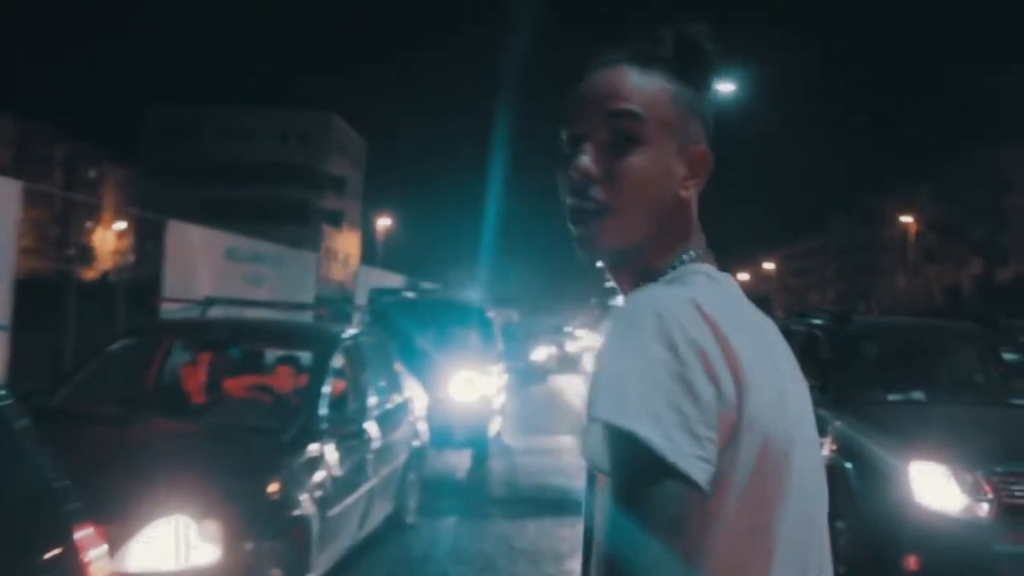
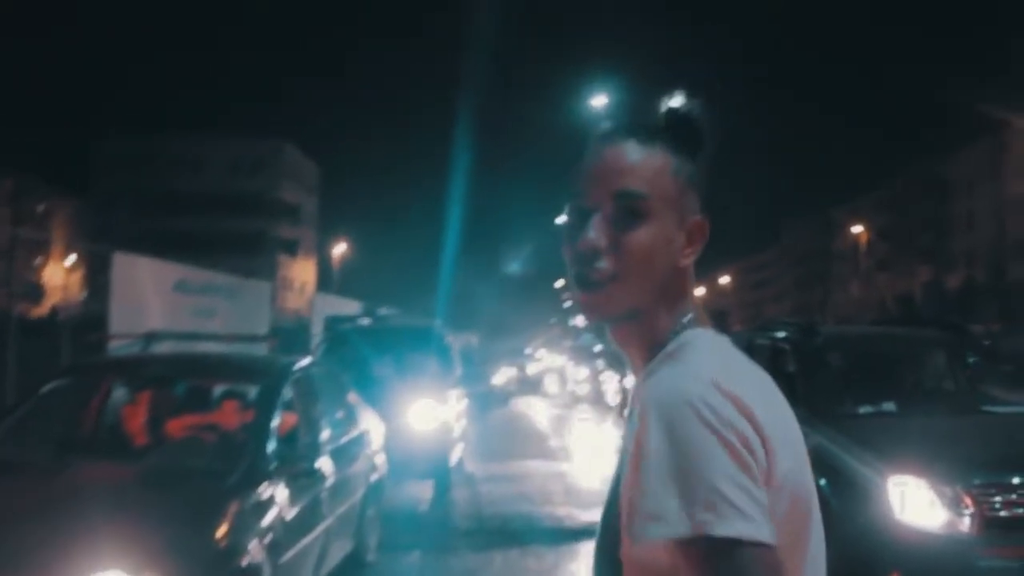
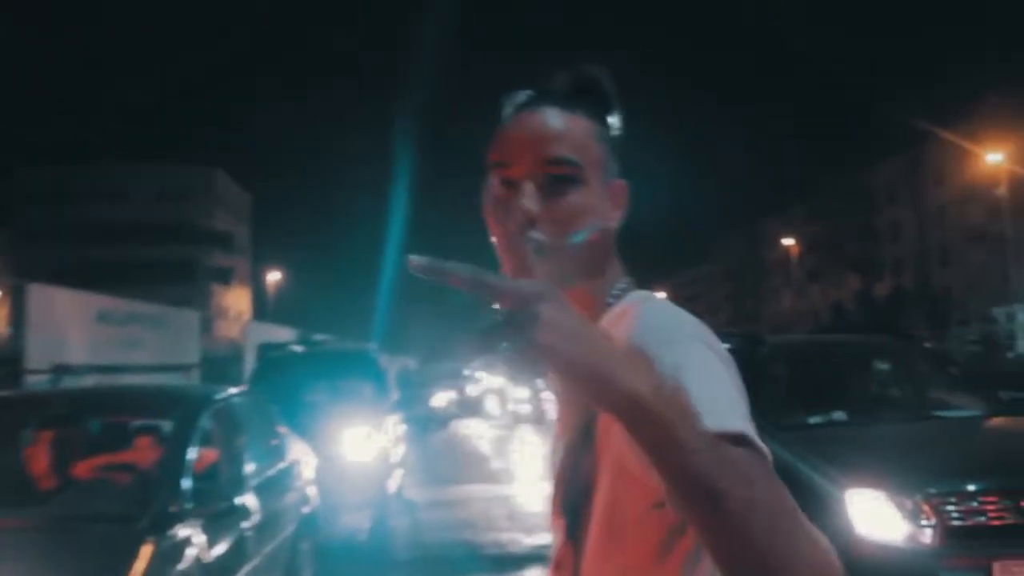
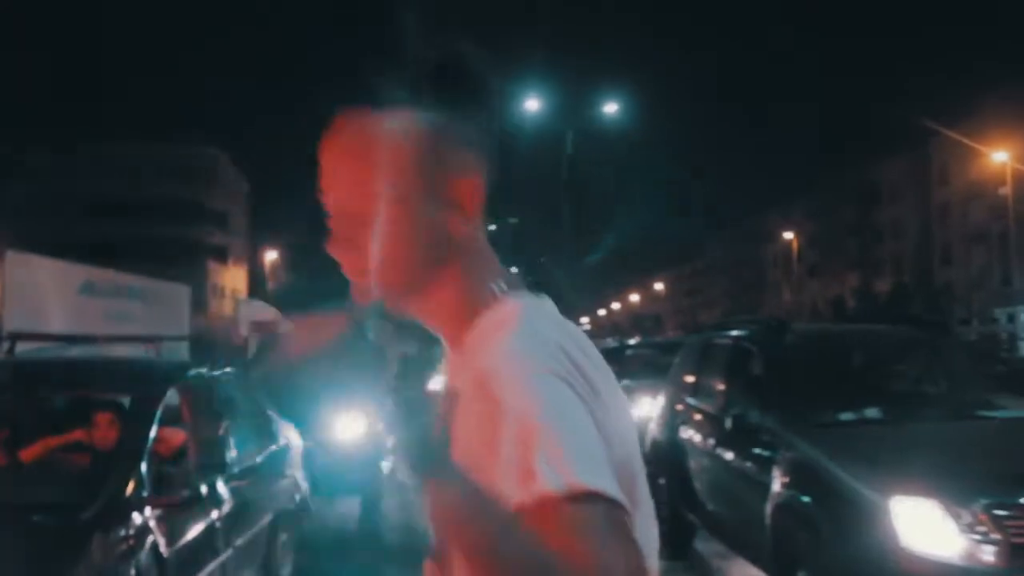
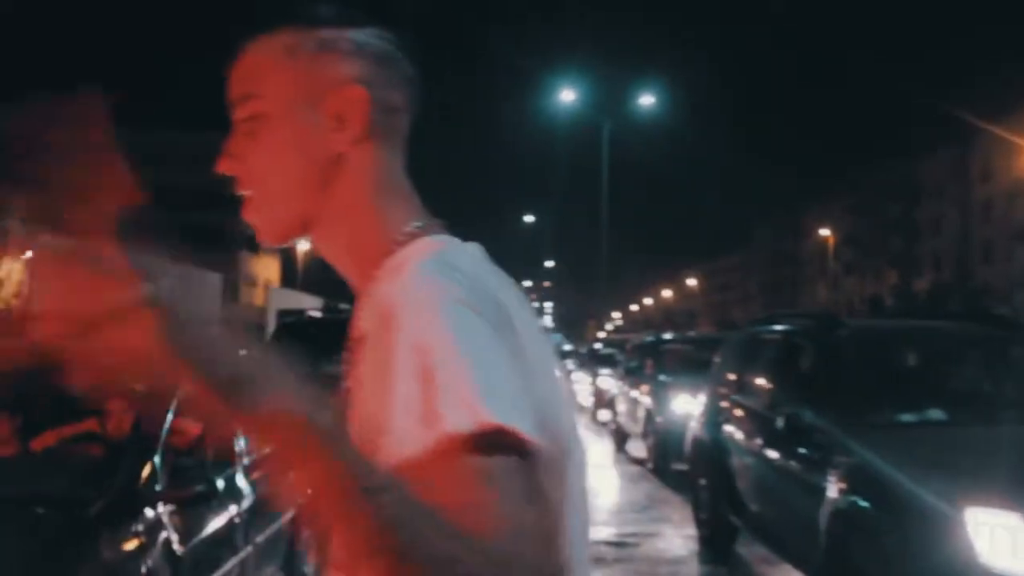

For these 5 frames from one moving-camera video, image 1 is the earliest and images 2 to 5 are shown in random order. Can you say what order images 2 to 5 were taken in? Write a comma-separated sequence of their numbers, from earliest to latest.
2, 3, 4, 5
